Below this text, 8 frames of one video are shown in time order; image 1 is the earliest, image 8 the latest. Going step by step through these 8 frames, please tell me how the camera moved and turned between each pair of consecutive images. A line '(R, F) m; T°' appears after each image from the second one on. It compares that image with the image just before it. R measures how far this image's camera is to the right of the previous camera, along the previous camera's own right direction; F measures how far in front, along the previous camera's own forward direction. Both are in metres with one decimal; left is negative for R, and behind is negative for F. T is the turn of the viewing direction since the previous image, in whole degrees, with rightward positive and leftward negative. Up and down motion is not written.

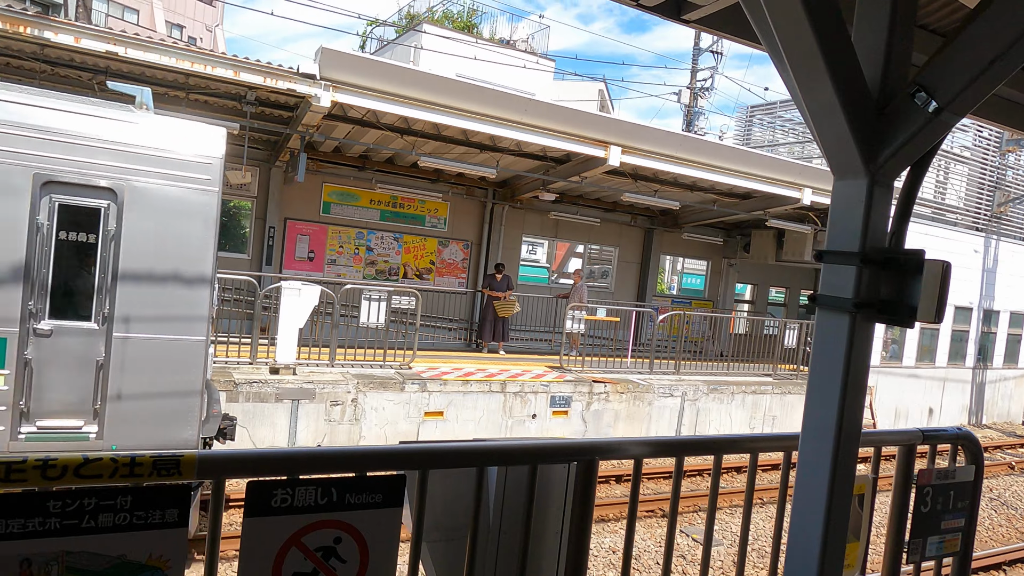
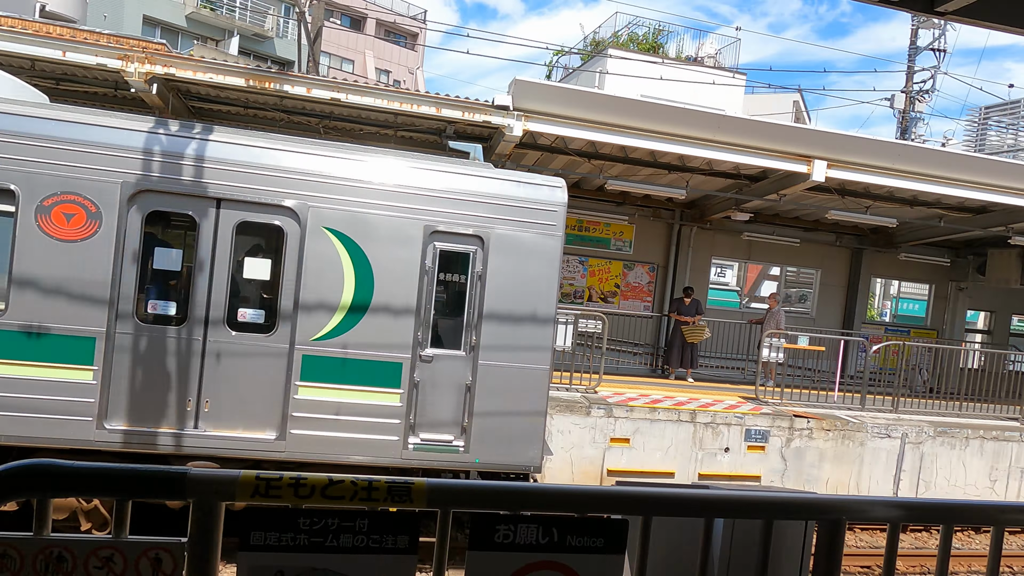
(-0.4, +0.2) m; -15°
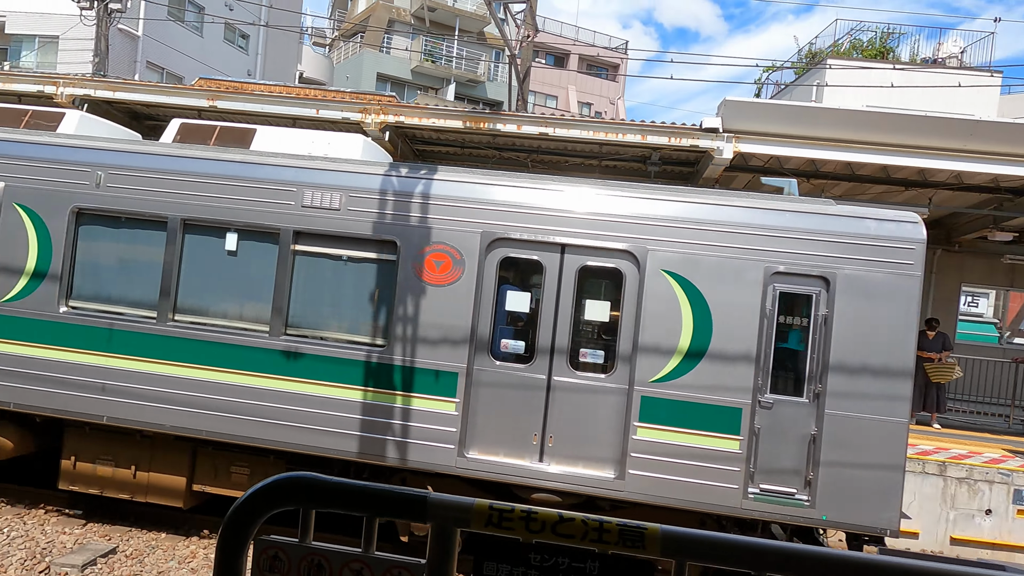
(-0.3, 0.0) m; -17°
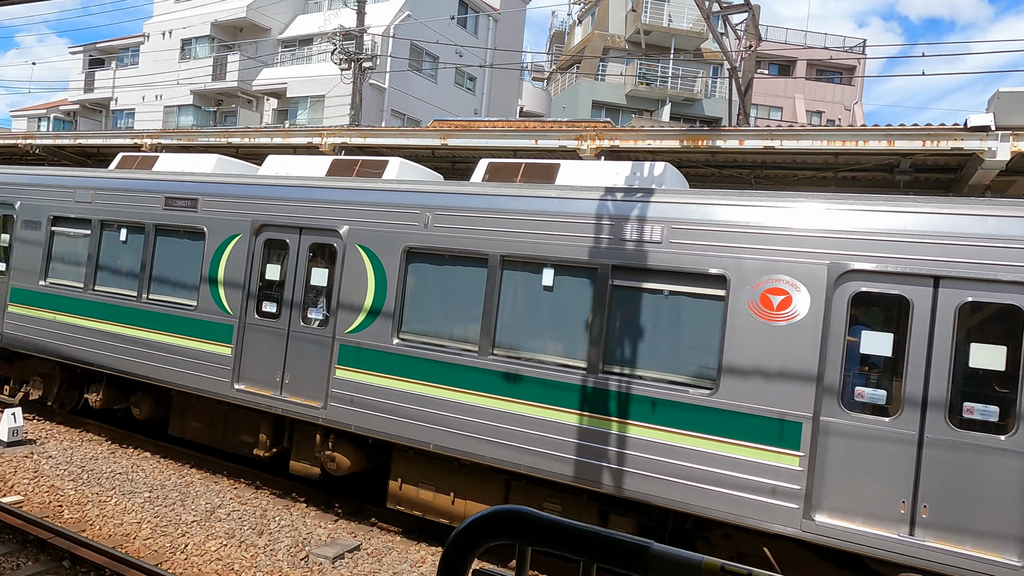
(-0.3, 0.0) m; -18°
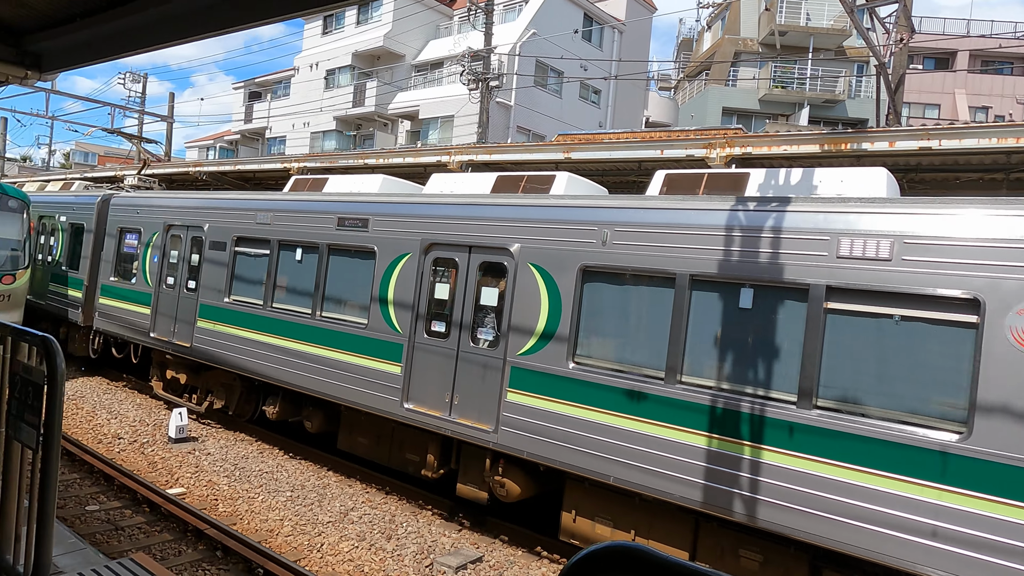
(-0.1, +0.1) m; -11°
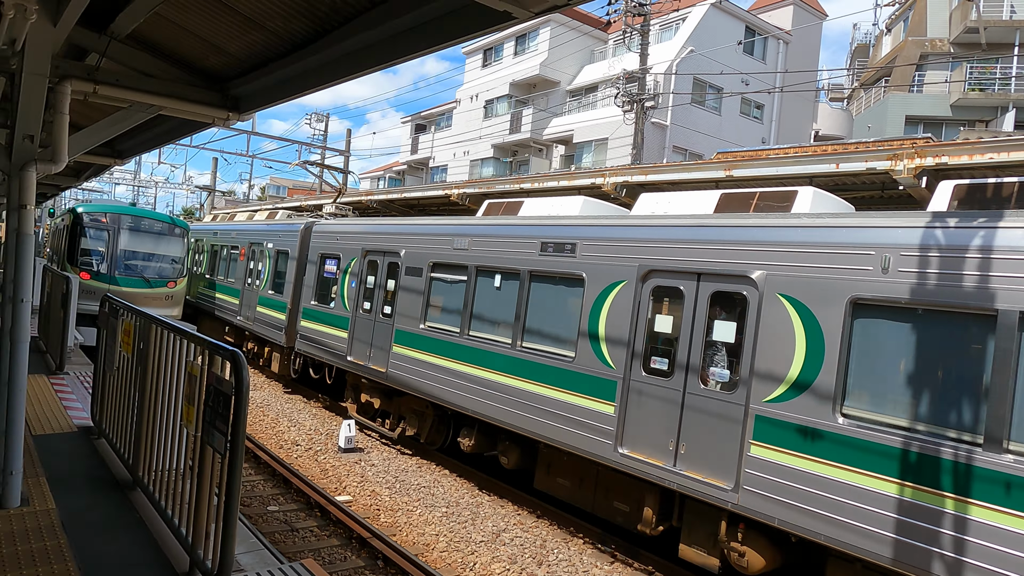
(-0.2, +0.2) m; -13°
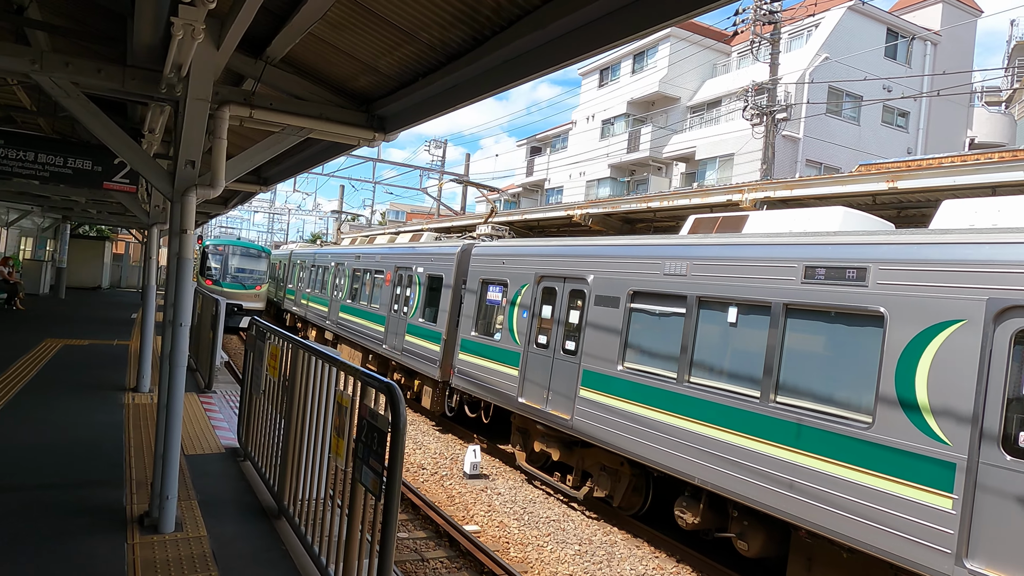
(-0.3, +0.4) m; -9°
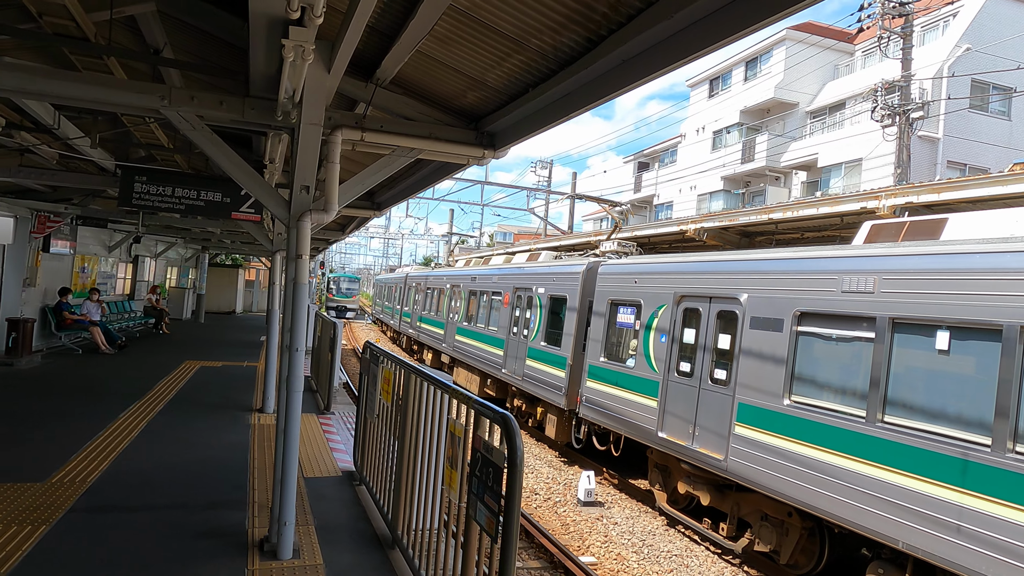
(-0.1, +0.3) m; -9°
